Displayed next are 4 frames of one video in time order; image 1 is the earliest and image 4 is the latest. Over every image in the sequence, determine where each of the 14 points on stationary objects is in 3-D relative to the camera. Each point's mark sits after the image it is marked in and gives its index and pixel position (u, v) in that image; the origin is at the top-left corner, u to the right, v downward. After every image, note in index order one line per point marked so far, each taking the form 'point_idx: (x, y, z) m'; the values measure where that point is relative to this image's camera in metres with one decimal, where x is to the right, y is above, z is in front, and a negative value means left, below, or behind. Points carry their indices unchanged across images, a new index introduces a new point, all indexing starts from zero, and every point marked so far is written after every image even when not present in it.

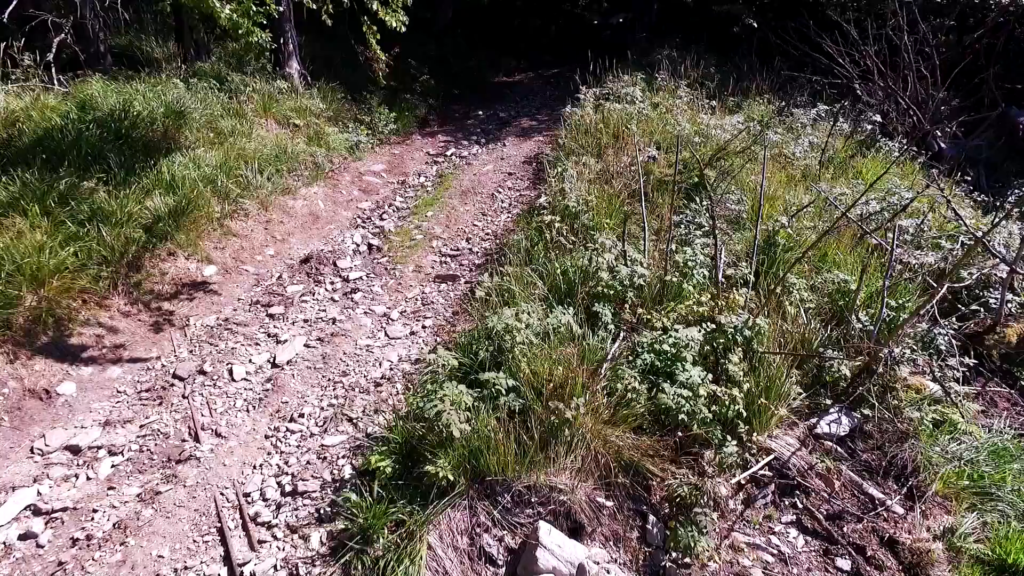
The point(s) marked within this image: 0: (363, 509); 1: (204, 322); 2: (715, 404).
0: (-0.6, -0.9, +2.4) m
1: (-2.0, -0.2, +4.1) m
2: (+0.9, -0.5, +2.9) m
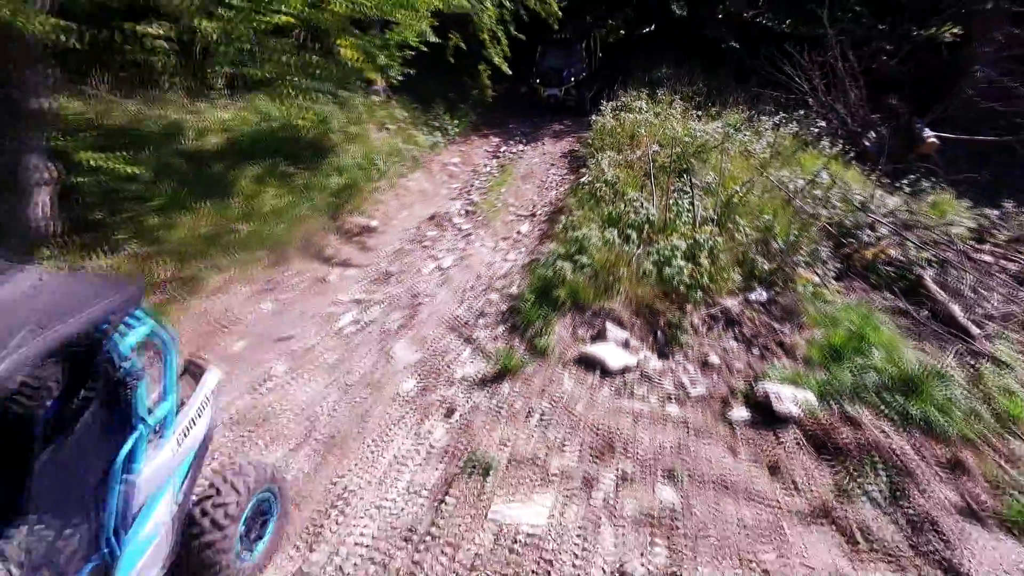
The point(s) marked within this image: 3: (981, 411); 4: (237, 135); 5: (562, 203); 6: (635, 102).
0: (+0.1, -0.2, +5.0) m
1: (-1.3, +0.4, +6.7) m
2: (+1.6, +0.1, +5.5) m
3: (+3.3, -0.9, +4.3) m
4: (-3.4, +1.9, +7.7) m
5: (+0.6, +1.0, +7.2) m
6: (+1.9, +2.9, +9.9) m
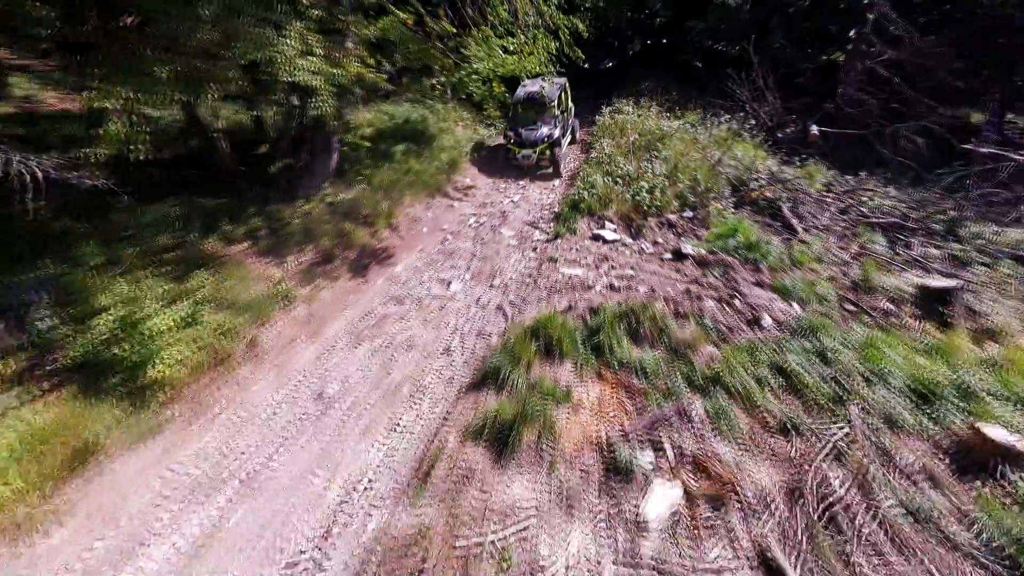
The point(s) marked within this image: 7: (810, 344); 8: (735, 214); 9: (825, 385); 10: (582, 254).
0: (+0.8, +1.1, +10.0) m
1: (-0.6, +1.8, +11.6) m
2: (+2.3, +1.4, +10.5) m
3: (+4.0, +0.4, +9.3) m
4: (-2.7, +3.2, +12.7) m
5: (+1.3, +2.3, +12.1) m
6: (+2.7, +4.3, +14.8) m
7: (+3.3, -0.6, +6.9) m
8: (+3.8, +1.2, +10.6) m
9: (+3.1, -1.0, +6.2) m
10: (+1.0, +0.5, +8.8) m
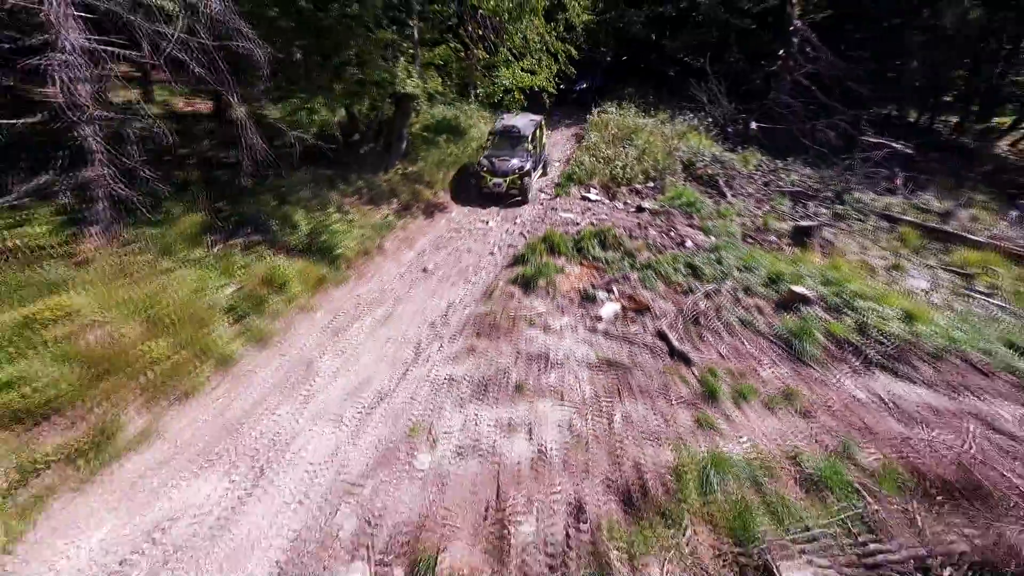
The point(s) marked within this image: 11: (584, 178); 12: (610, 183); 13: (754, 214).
0: (+1.1, +2.3, +14.3) m
1: (-0.3, +3.0, +16.0) m
2: (+2.6, +2.7, +14.8) m
3: (+4.3, +1.7, +13.6) m
4: (-2.3, +4.5, +17.1) m
5: (+1.6, +3.5, +16.5) m
6: (+3.0, +5.5, +19.2) m
7: (+3.6, +0.6, +11.2) m
8: (+4.1, +2.5, +14.9) m
9: (+3.4, +0.3, +10.5) m
10: (+1.3, +1.7, +13.1) m
11: (+1.7, +2.6, +14.6) m
12: (+2.3, +2.4, +14.6) m
13: (+5.3, +1.6, +13.8) m
